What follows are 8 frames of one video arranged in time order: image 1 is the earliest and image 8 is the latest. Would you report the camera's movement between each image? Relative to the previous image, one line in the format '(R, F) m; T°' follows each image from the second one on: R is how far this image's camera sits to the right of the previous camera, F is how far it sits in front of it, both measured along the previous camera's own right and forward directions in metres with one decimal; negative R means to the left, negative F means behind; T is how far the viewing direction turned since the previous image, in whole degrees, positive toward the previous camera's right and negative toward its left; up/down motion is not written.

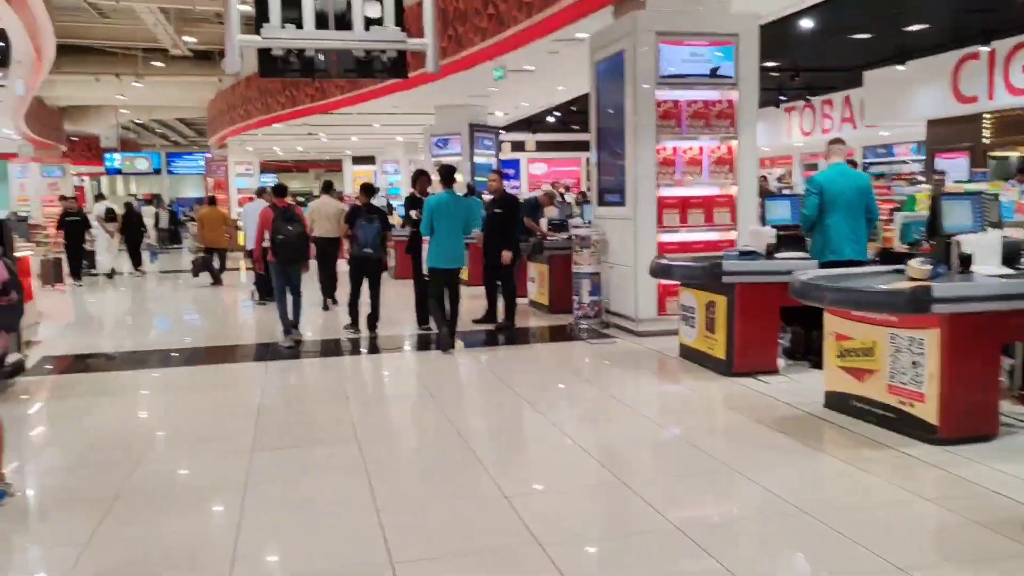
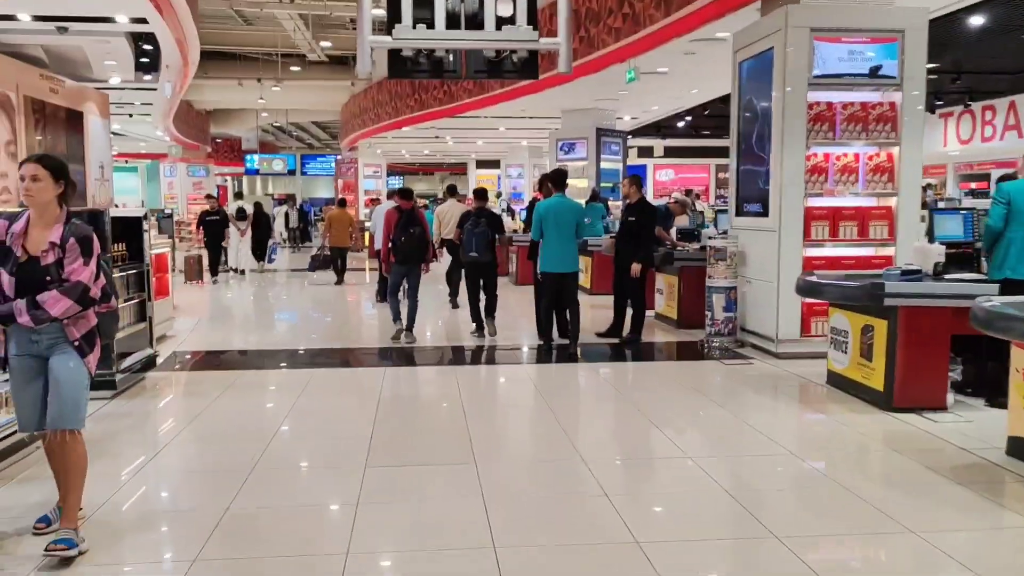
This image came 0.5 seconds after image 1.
(-0.1, +0.3) m; -8°
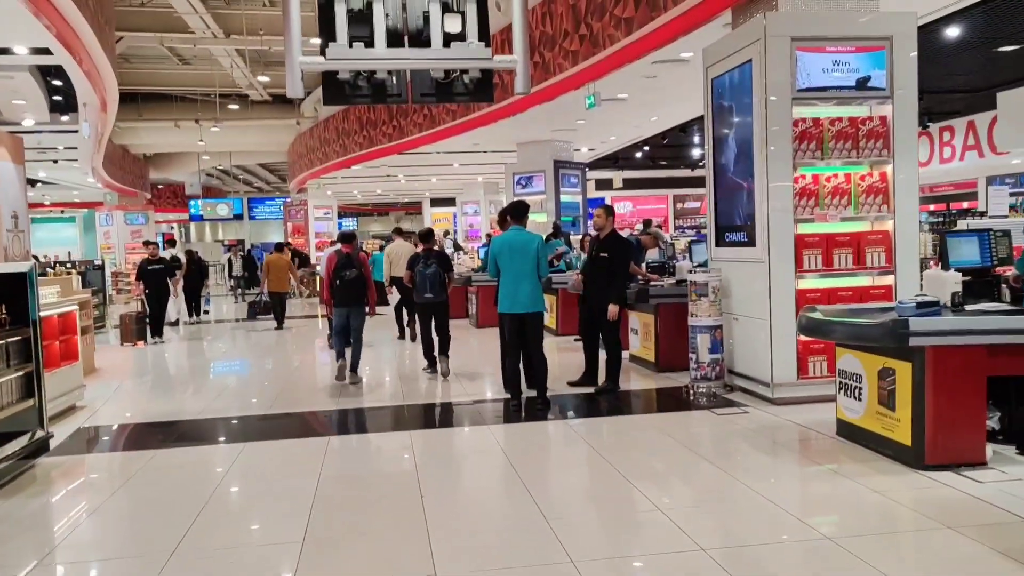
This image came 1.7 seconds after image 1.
(0.0, +0.7) m; +3°
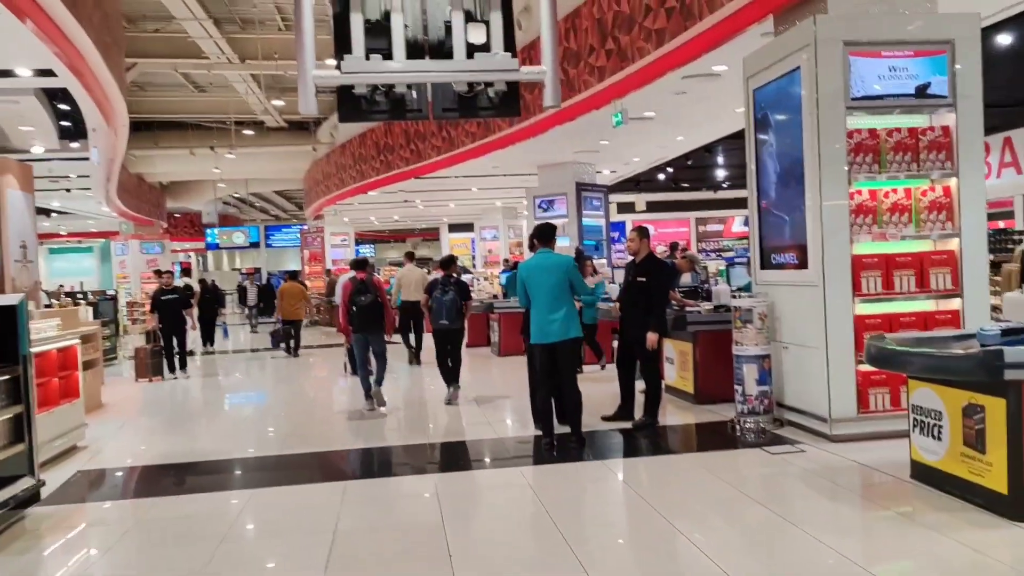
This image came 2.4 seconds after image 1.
(-0.1, +0.4) m; -1°
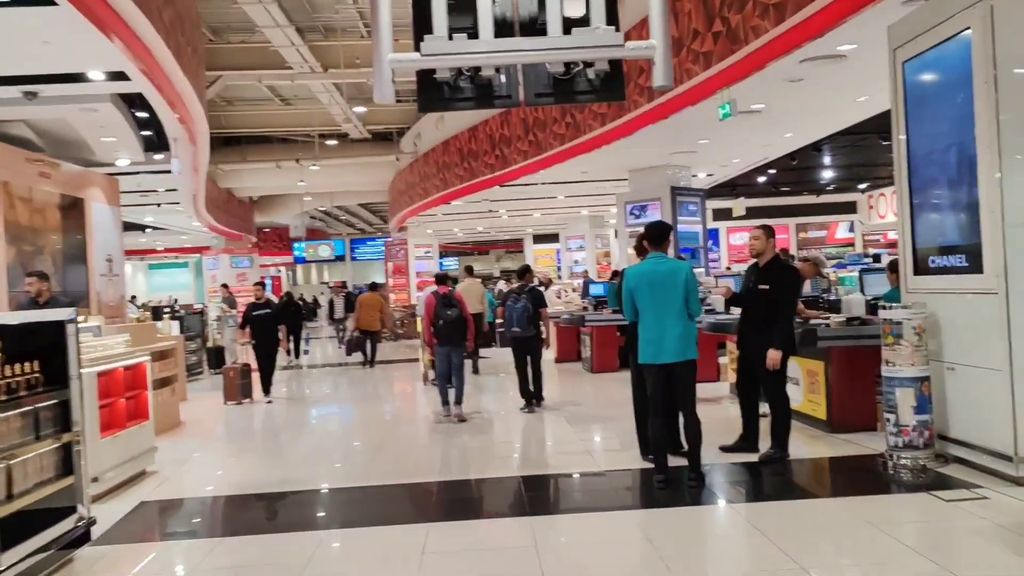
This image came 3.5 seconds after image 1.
(-0.1, +0.6) m; -6°
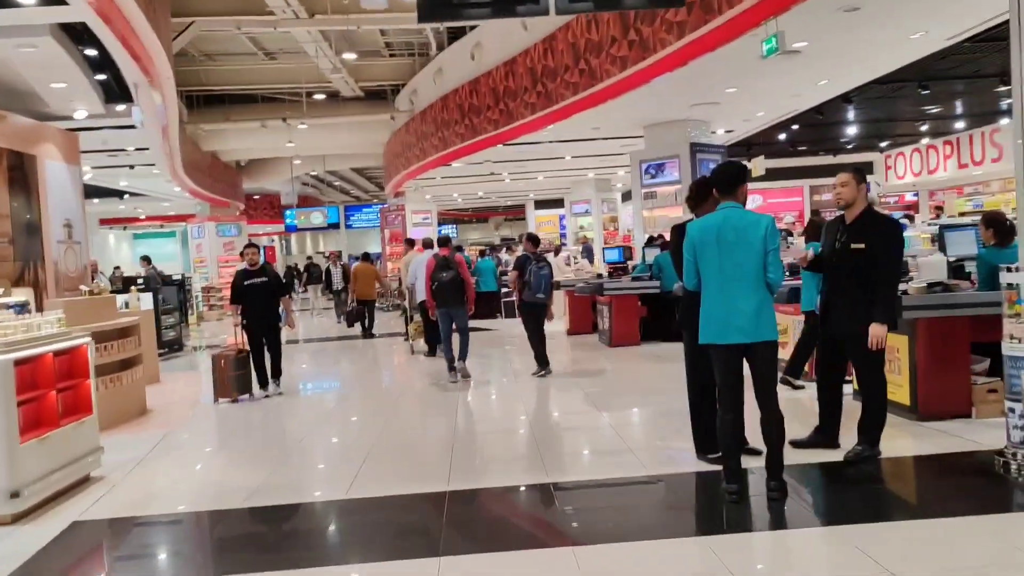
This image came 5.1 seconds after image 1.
(-0.1, +0.9) m; 0°
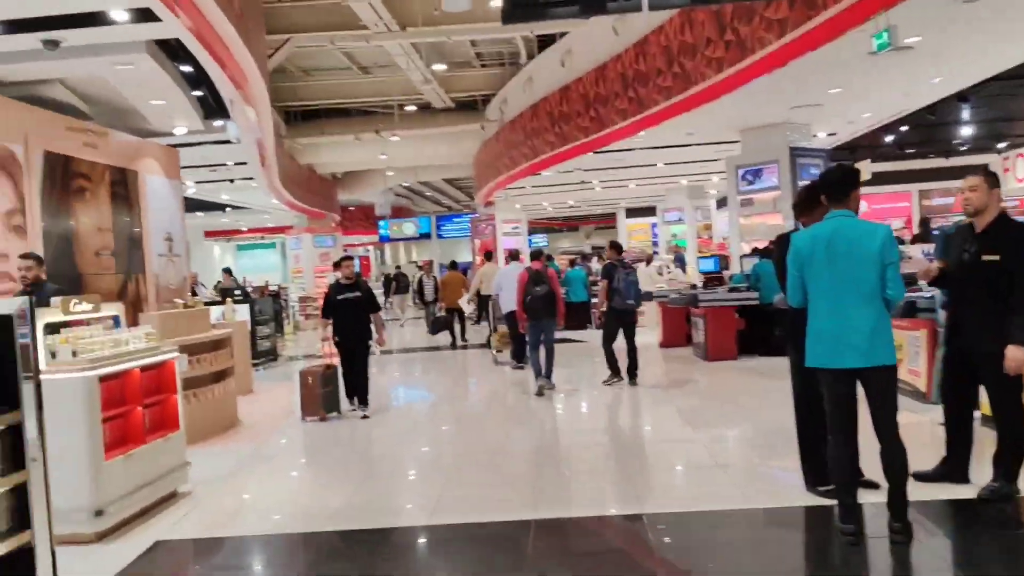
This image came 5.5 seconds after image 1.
(0.0, +0.2) m; -6°
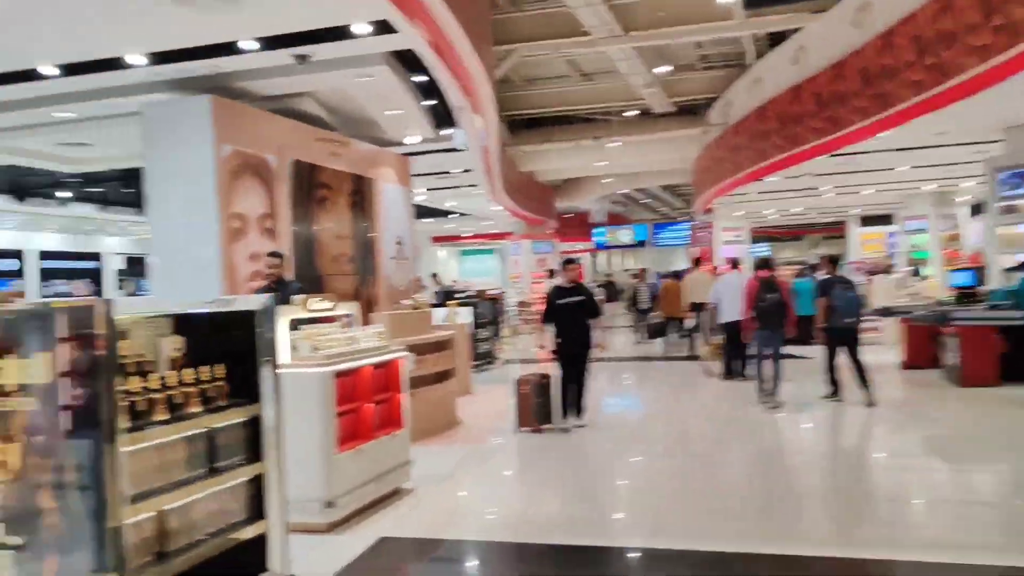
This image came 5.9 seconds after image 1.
(-0.1, +0.1) m; -15°
